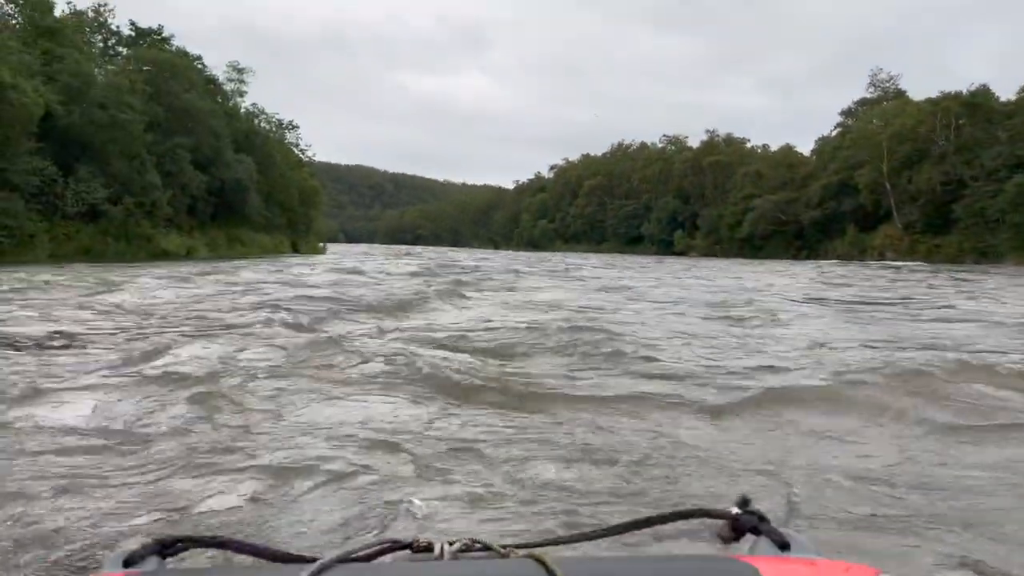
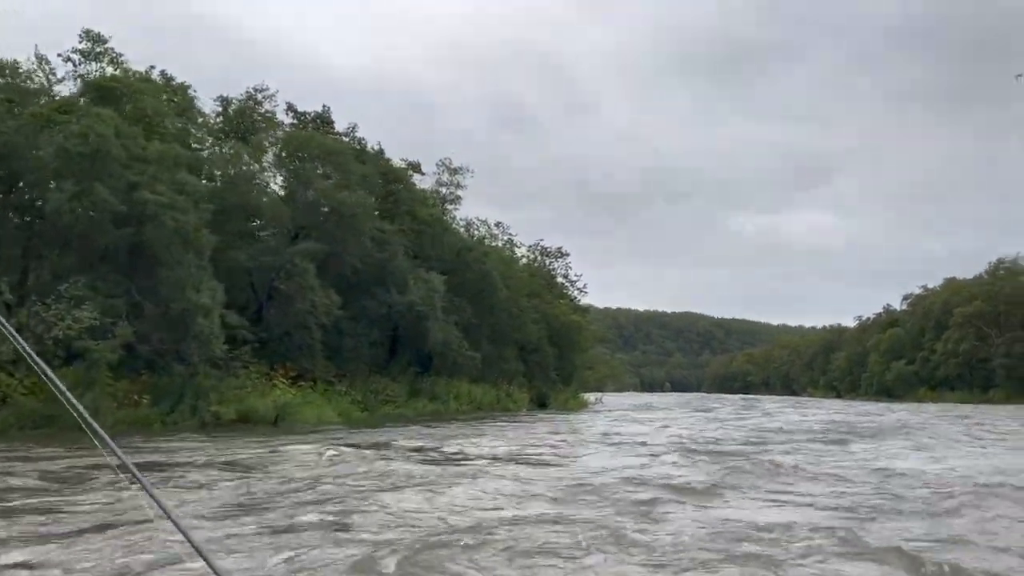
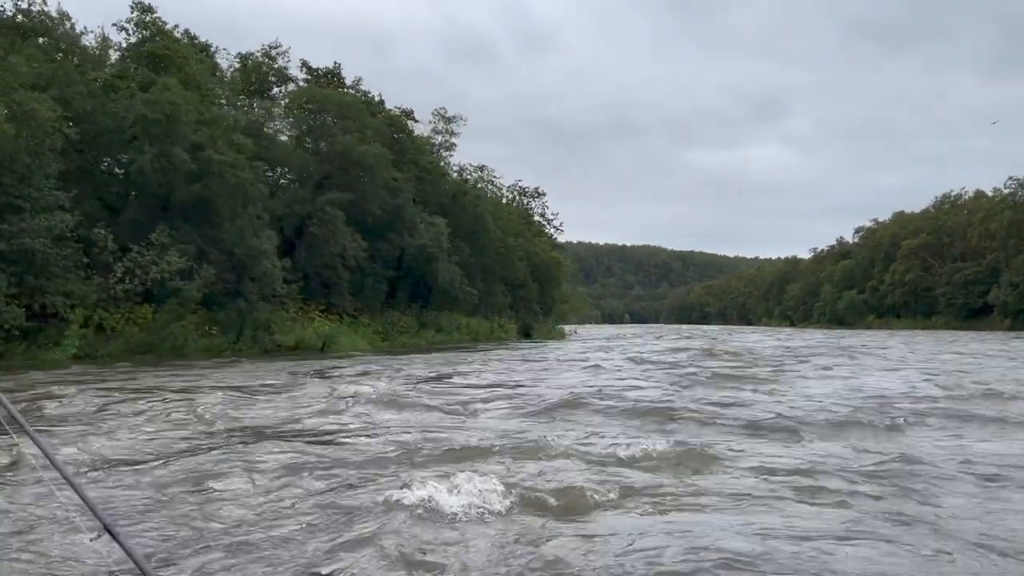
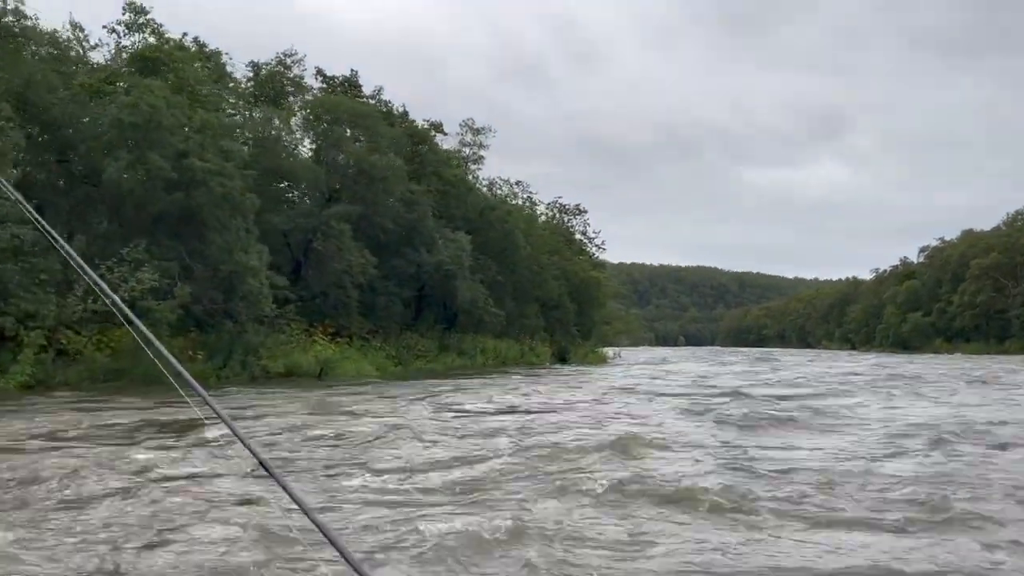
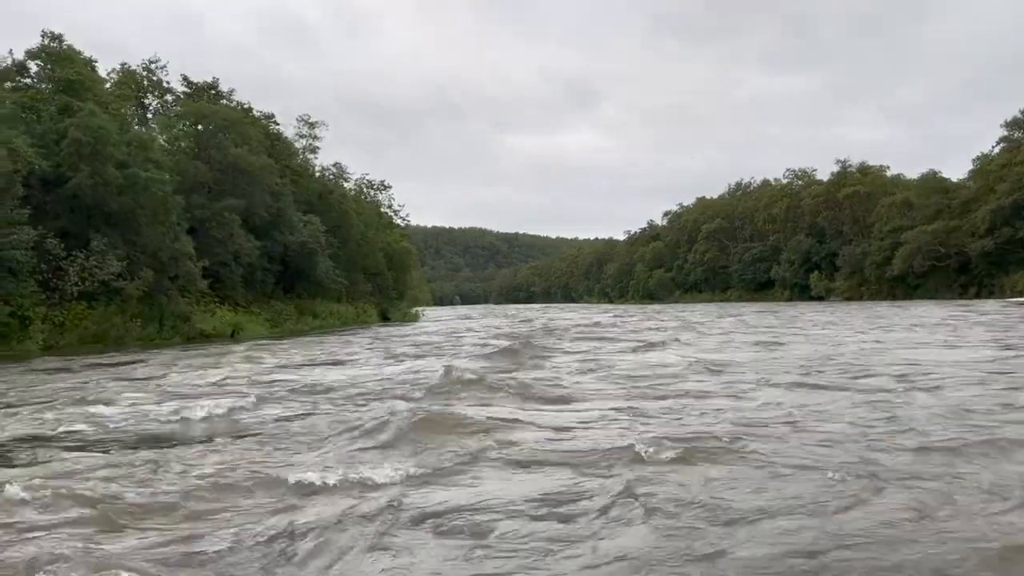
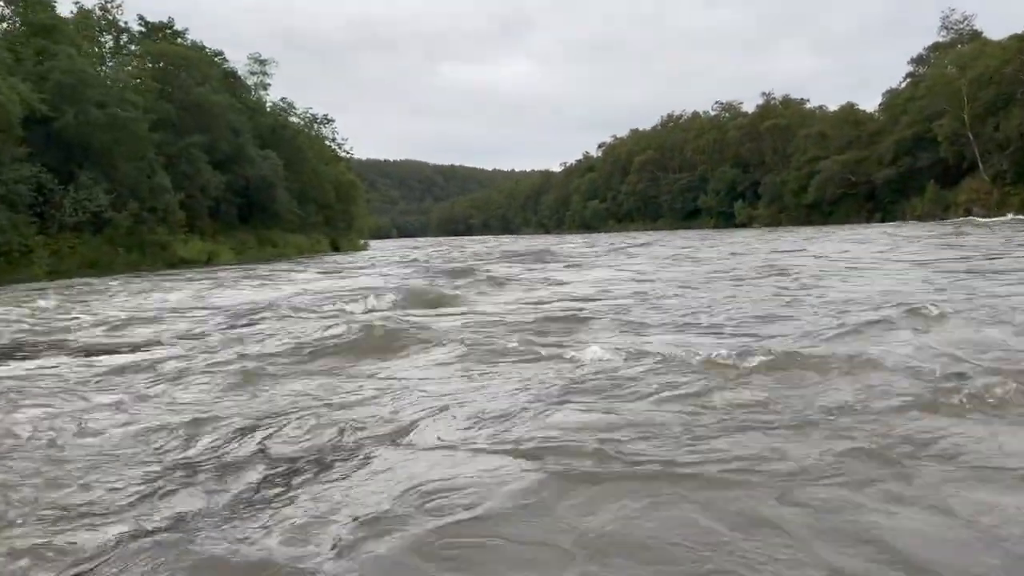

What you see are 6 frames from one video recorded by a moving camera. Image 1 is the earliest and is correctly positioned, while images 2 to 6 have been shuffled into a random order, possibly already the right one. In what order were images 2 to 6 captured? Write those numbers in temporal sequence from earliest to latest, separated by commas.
6, 5, 3, 4, 2
